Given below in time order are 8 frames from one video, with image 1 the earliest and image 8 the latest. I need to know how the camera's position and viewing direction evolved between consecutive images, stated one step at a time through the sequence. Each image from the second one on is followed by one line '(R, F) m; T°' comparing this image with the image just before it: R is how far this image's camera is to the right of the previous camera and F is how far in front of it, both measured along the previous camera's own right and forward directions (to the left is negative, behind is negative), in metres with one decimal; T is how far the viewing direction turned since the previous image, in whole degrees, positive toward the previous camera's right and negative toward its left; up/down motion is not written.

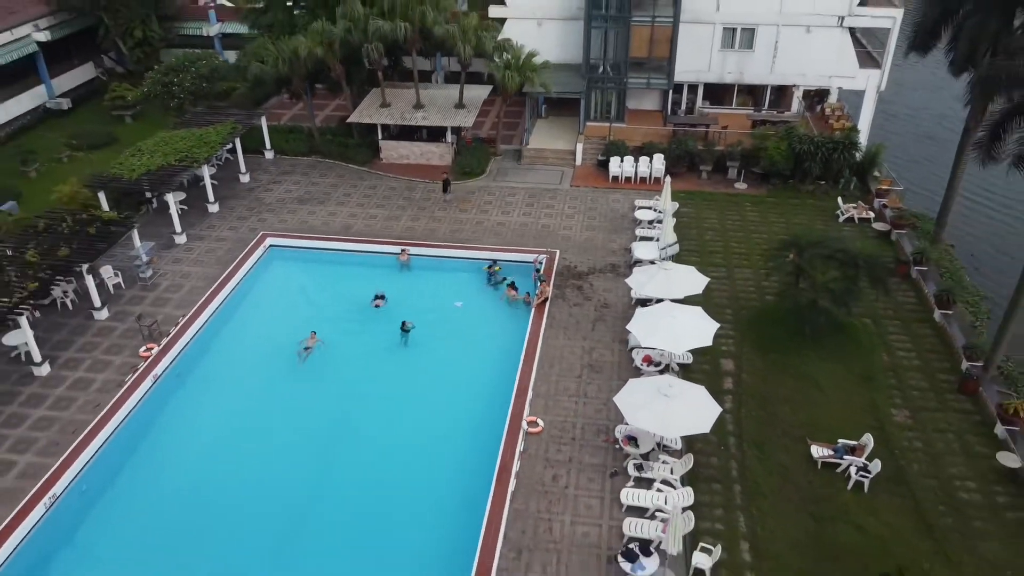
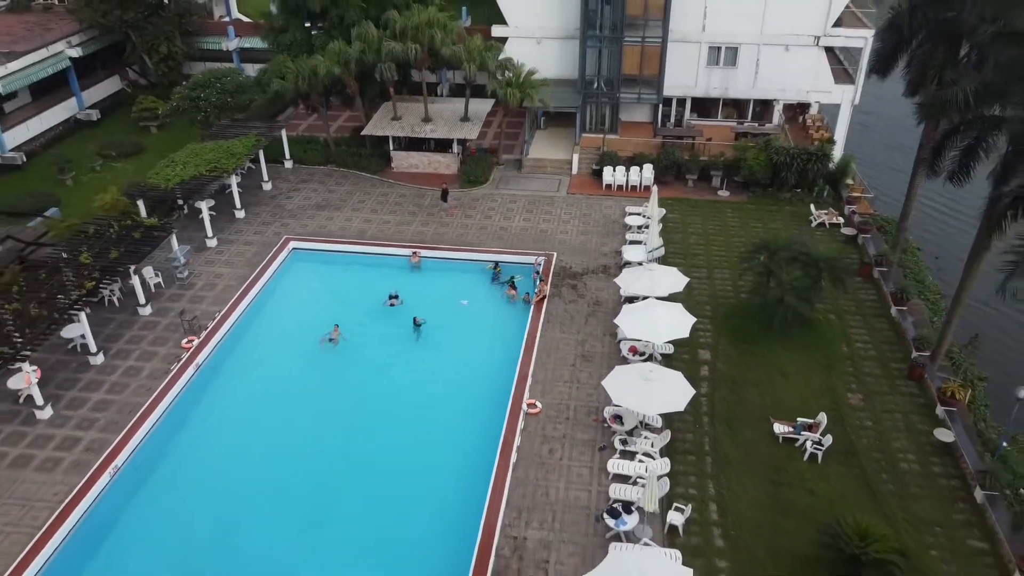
(0.0, -2.1) m; 0°
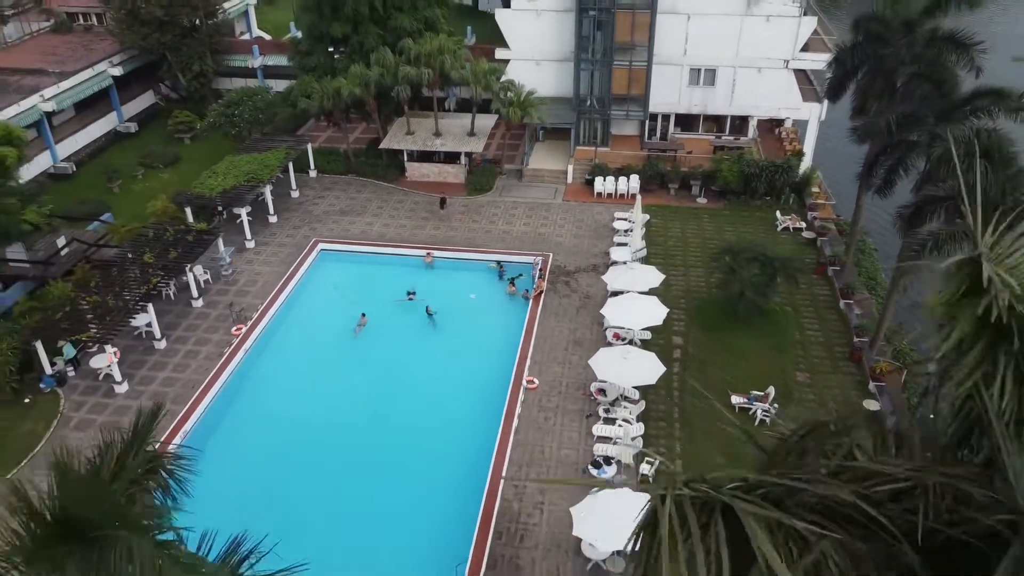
(0.0, -3.2) m; 0°
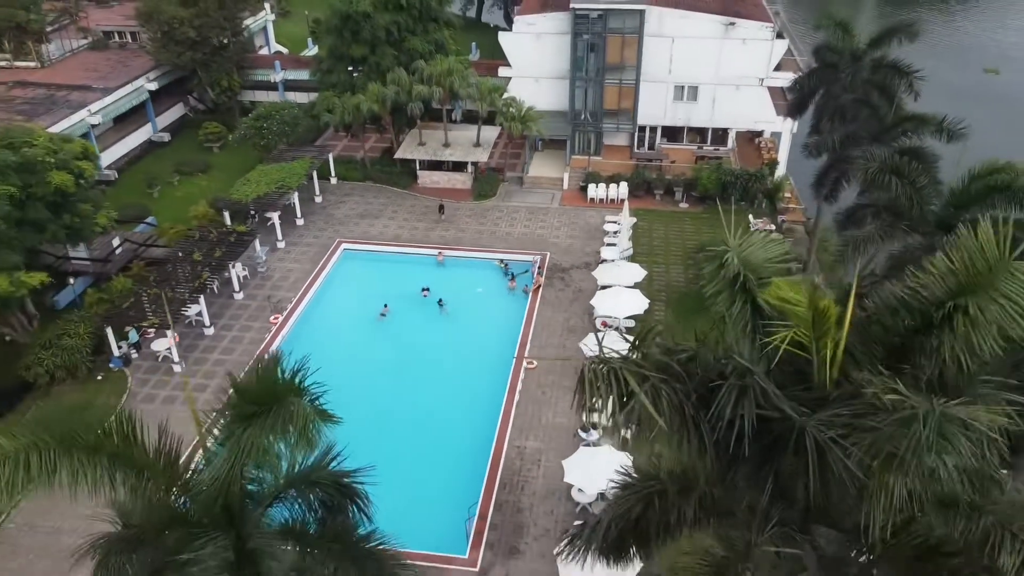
(0.0, -3.3) m; 0°
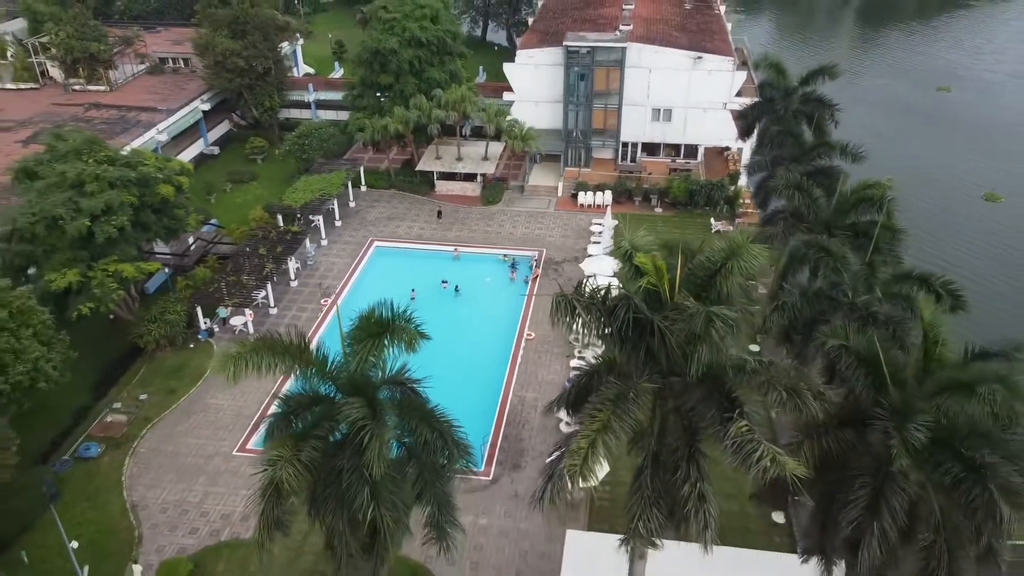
(-0.1, -6.3) m; 0°
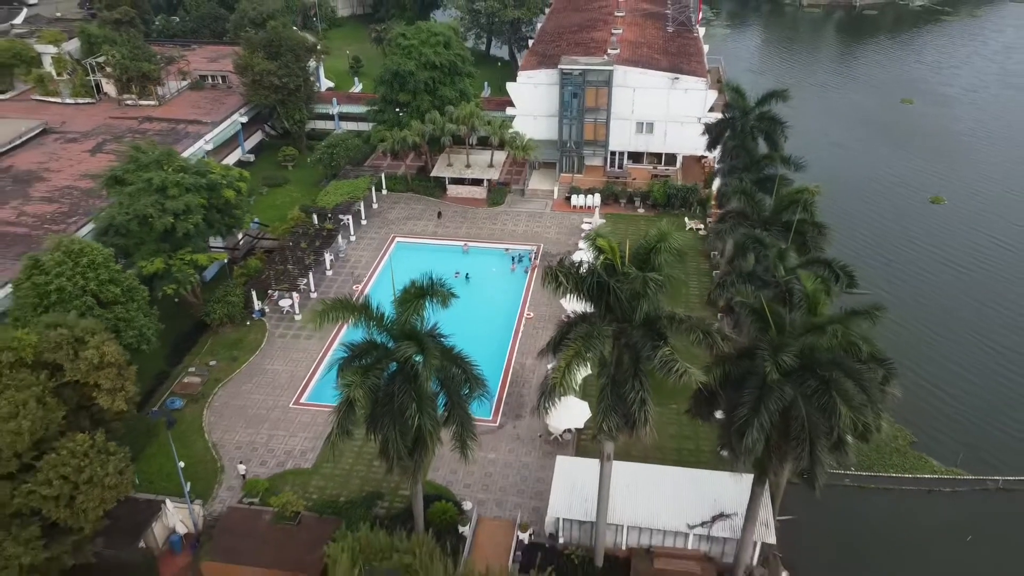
(-0.1, -5.9) m; 0°
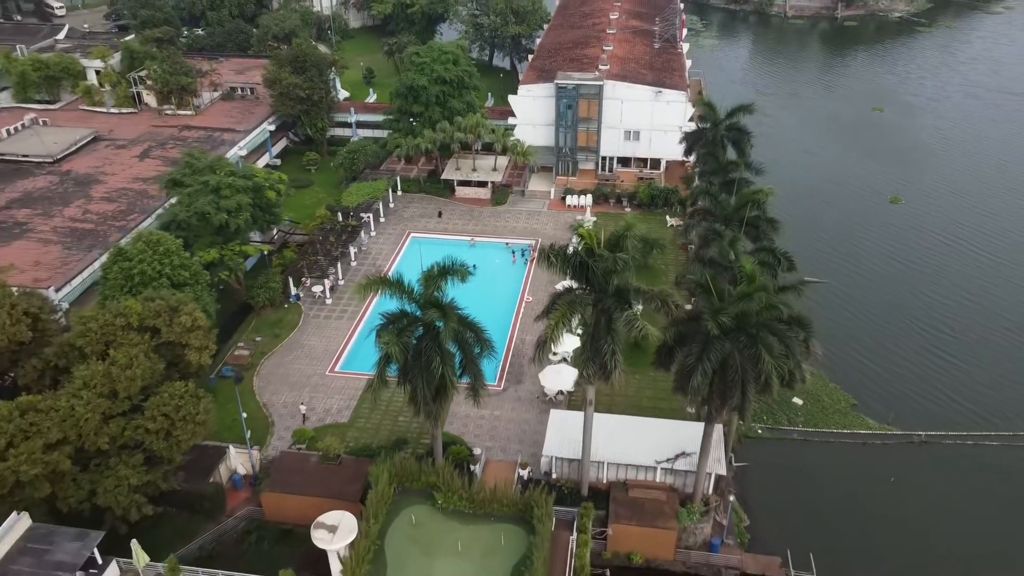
(0.0, -5.6) m; 0°
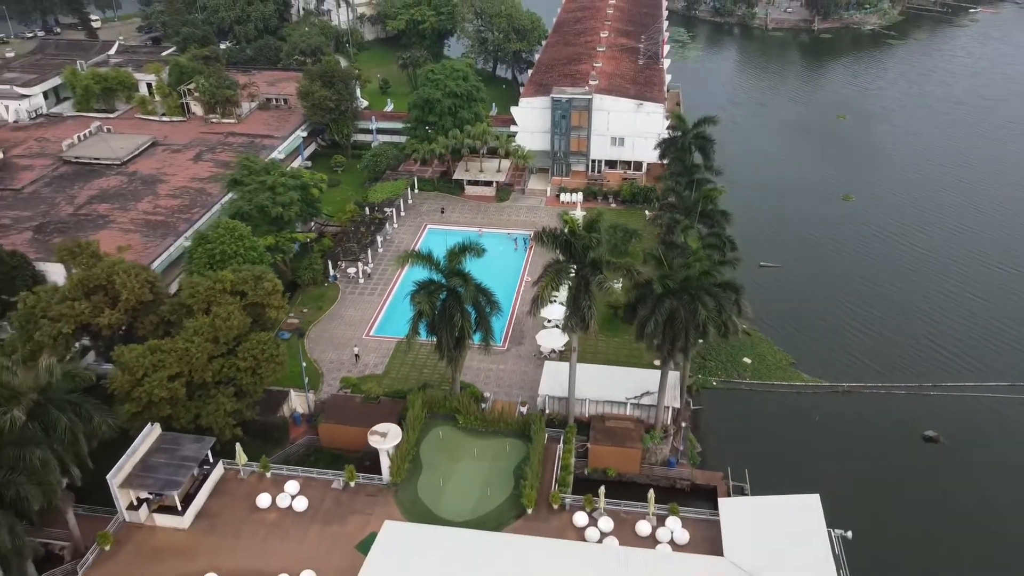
(-0.1, -8.2) m; 0°
